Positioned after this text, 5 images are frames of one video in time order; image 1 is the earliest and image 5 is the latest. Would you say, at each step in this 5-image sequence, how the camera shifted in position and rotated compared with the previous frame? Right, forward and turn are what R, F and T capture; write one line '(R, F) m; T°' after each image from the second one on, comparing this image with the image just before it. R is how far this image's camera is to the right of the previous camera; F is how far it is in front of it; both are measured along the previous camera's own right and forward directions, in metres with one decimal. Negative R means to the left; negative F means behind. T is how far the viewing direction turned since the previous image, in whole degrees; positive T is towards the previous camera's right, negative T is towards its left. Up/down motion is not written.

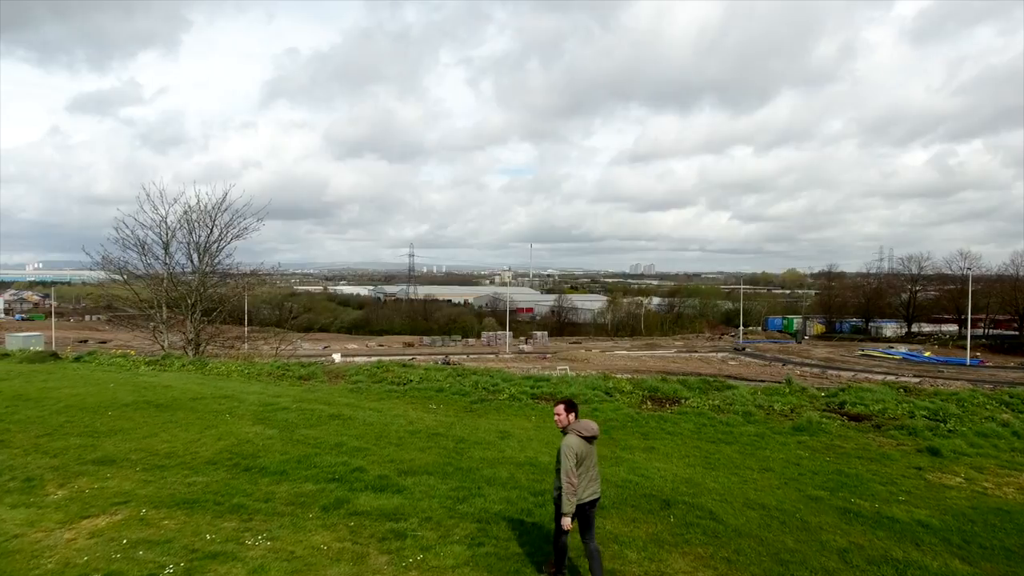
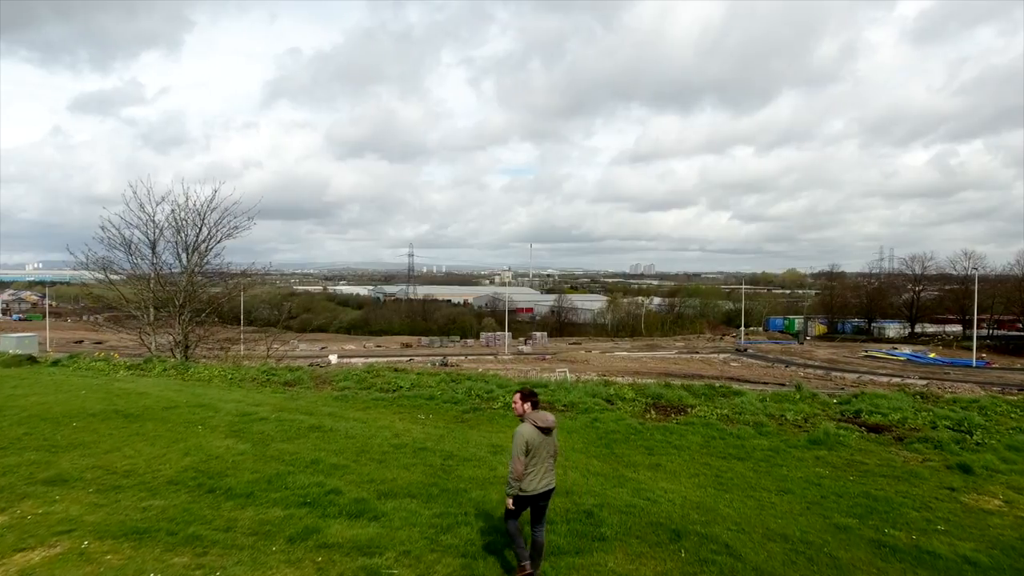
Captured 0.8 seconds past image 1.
(+0.1, +0.5) m; 0°
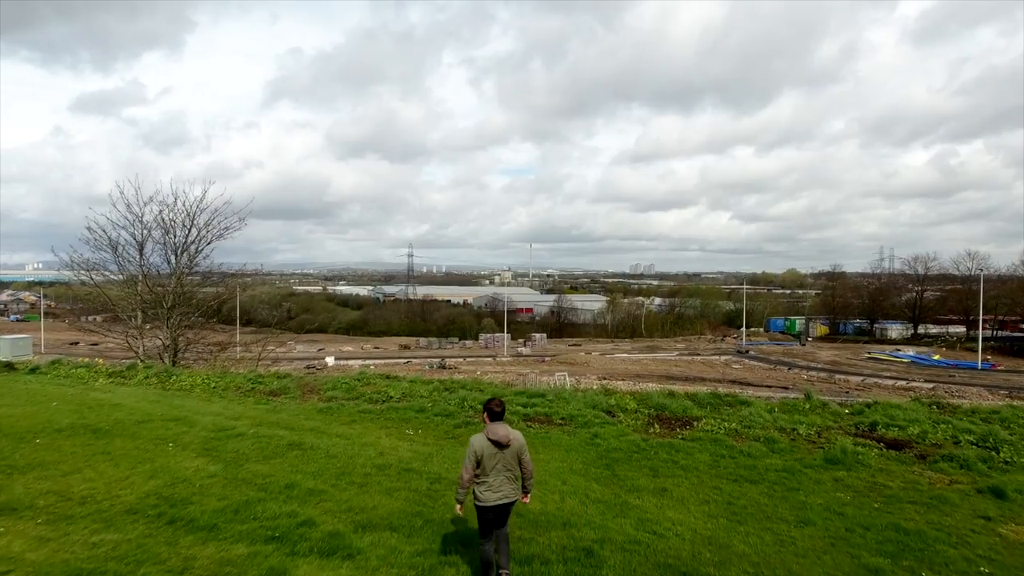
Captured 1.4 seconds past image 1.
(+0.1, +0.4) m; 0°
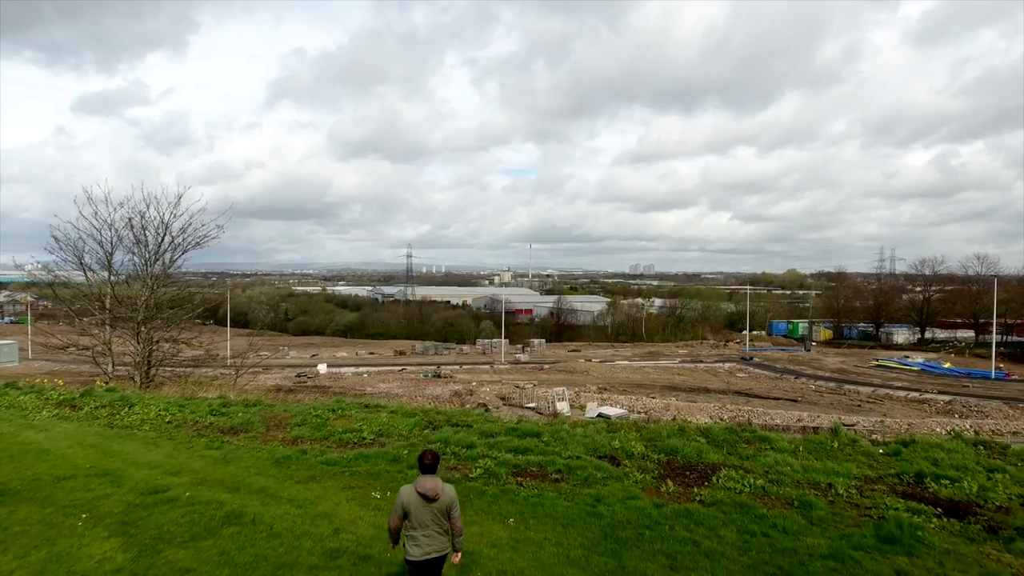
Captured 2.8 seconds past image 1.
(+0.1, +1.0) m; 0°
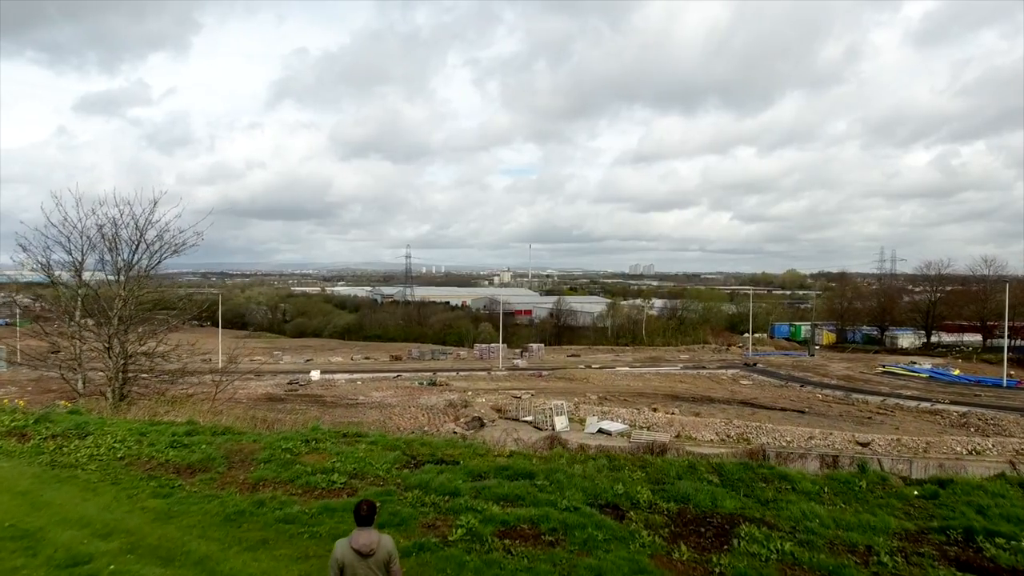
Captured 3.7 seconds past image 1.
(+0.1, +0.8) m; 0°
